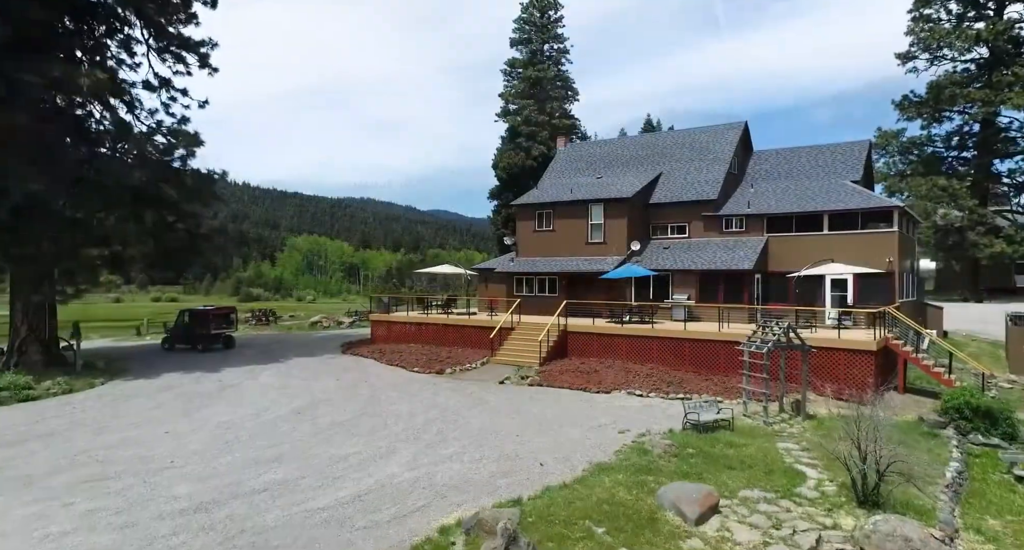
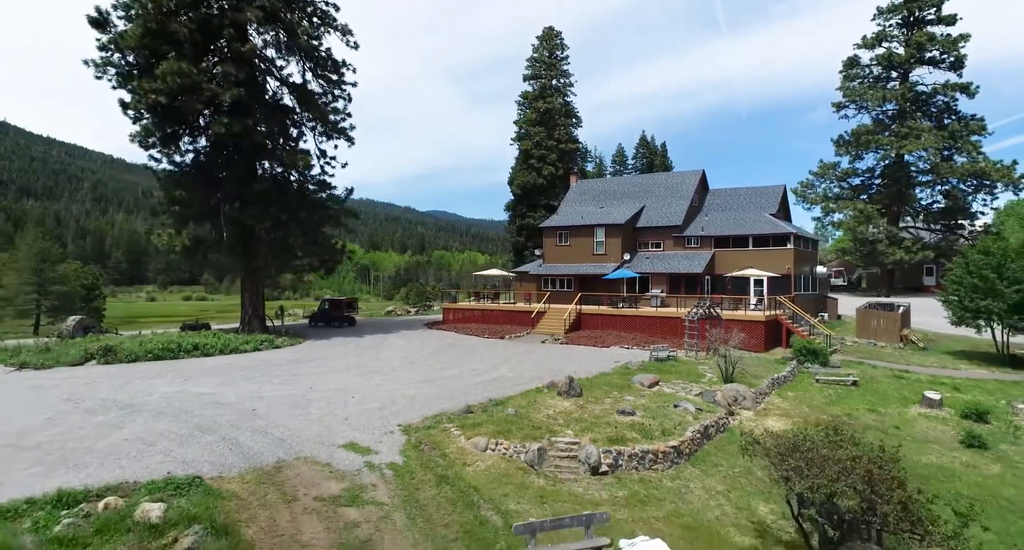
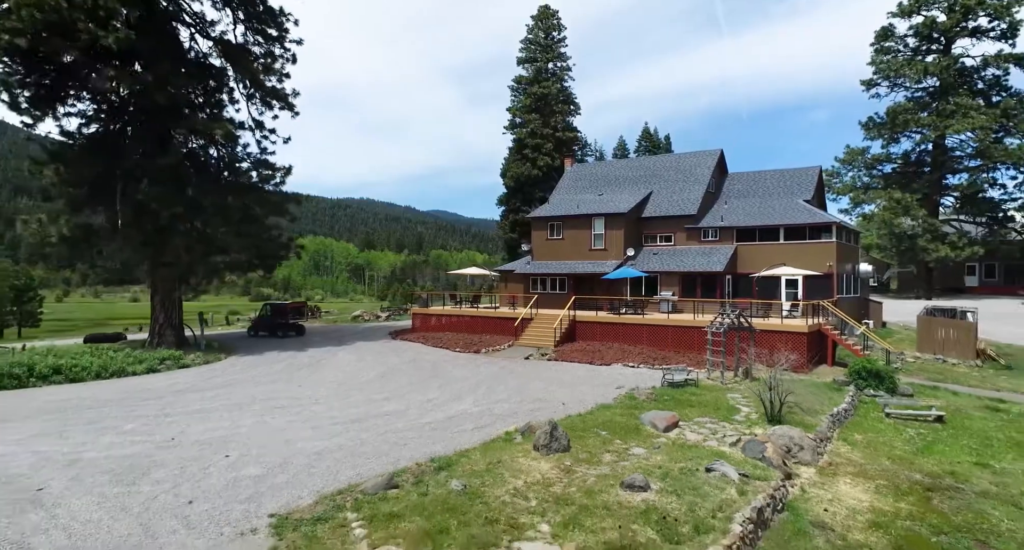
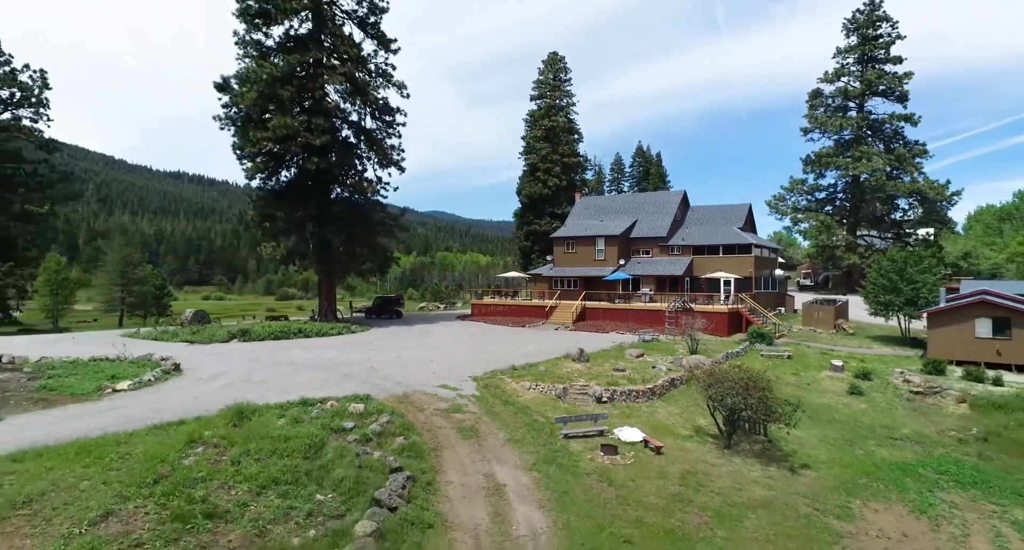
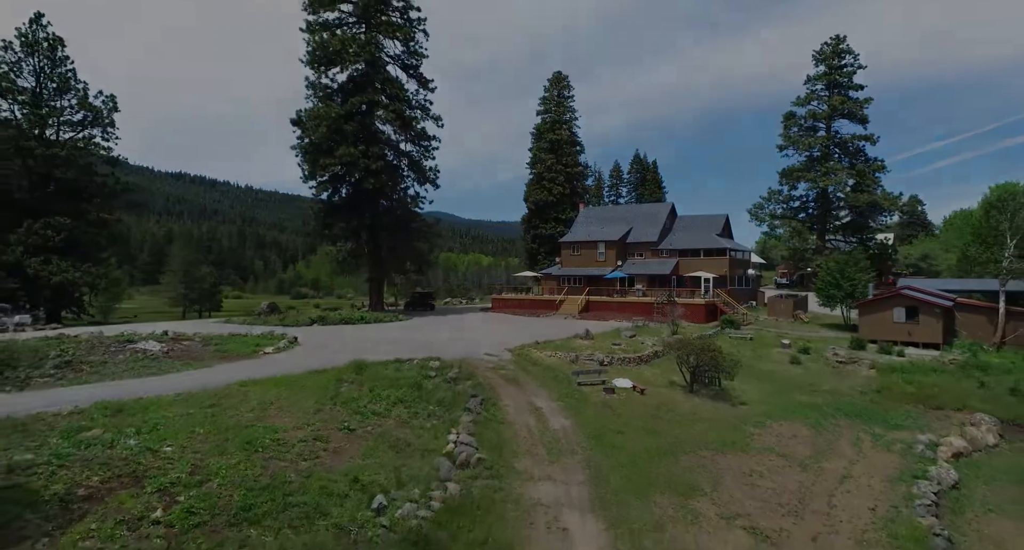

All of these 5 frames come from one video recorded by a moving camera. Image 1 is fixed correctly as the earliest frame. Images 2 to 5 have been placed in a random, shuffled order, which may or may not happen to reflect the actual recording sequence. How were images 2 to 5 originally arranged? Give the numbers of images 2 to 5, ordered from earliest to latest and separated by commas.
3, 2, 4, 5
